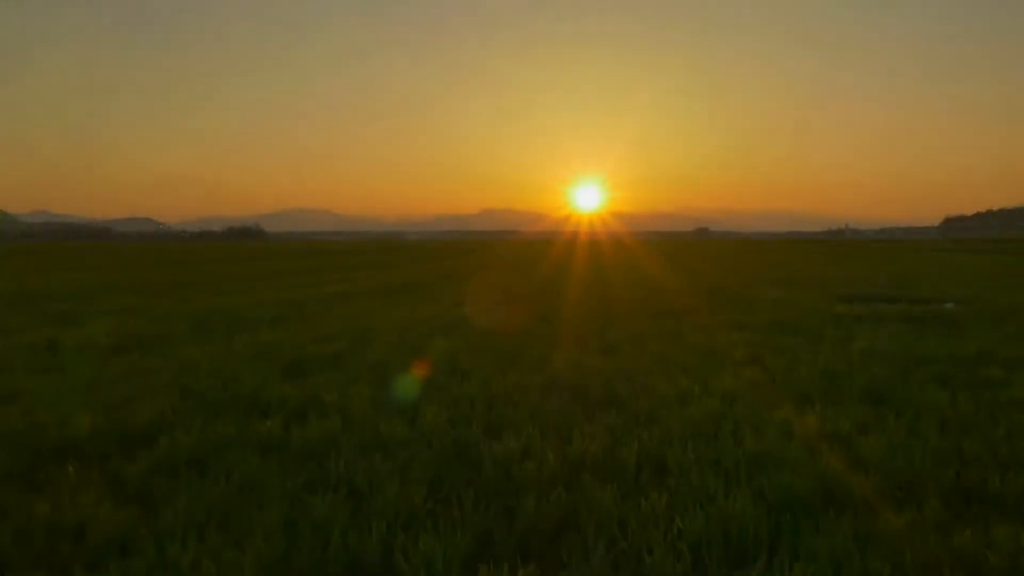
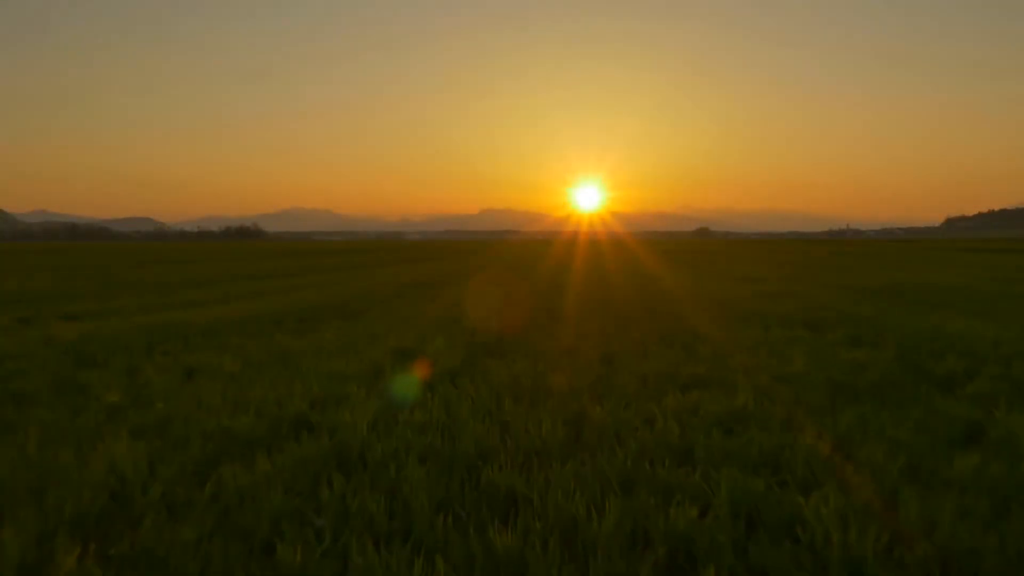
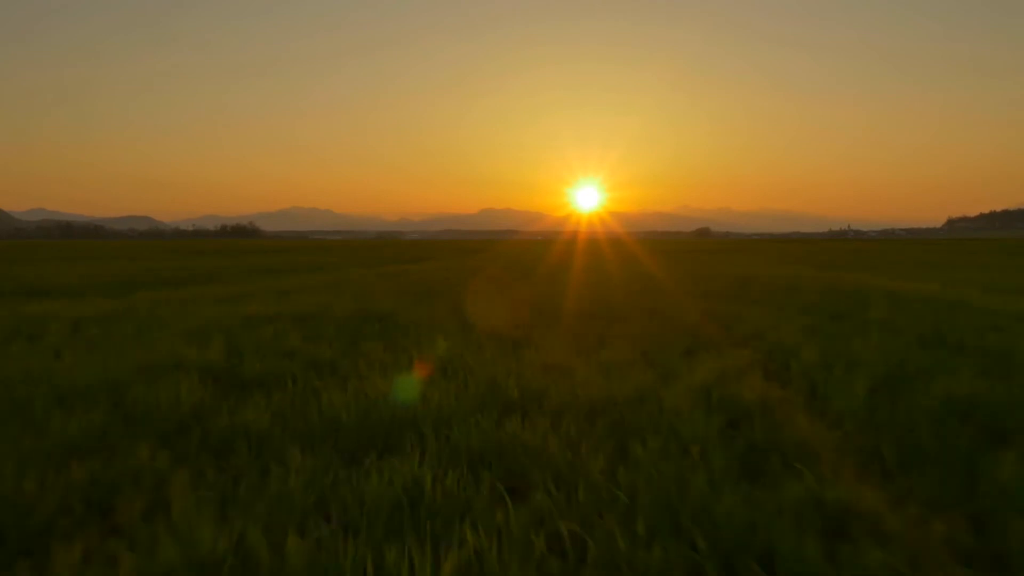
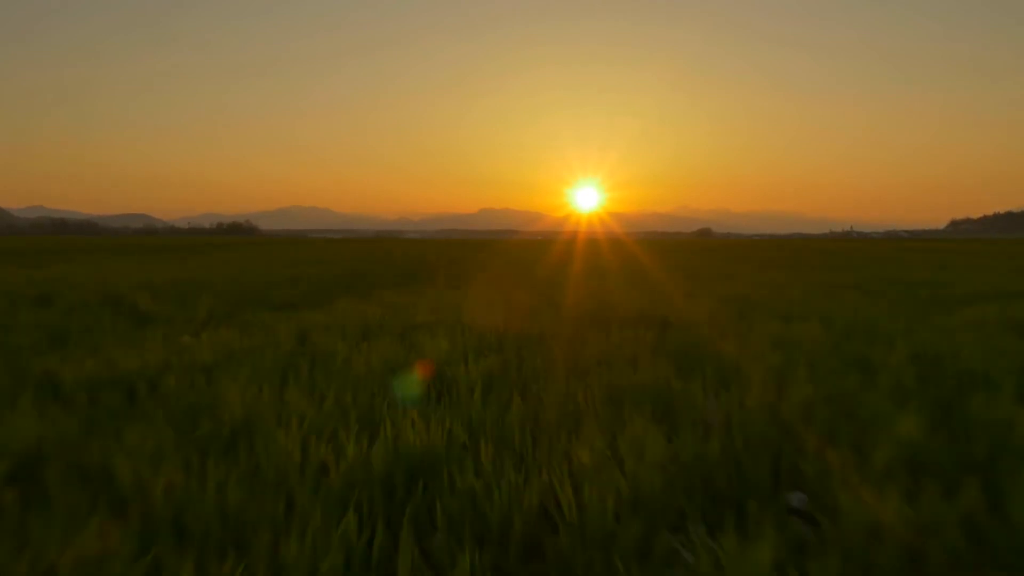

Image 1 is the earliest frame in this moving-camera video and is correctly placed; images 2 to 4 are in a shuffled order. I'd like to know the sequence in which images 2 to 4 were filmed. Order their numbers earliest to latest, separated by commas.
2, 3, 4
